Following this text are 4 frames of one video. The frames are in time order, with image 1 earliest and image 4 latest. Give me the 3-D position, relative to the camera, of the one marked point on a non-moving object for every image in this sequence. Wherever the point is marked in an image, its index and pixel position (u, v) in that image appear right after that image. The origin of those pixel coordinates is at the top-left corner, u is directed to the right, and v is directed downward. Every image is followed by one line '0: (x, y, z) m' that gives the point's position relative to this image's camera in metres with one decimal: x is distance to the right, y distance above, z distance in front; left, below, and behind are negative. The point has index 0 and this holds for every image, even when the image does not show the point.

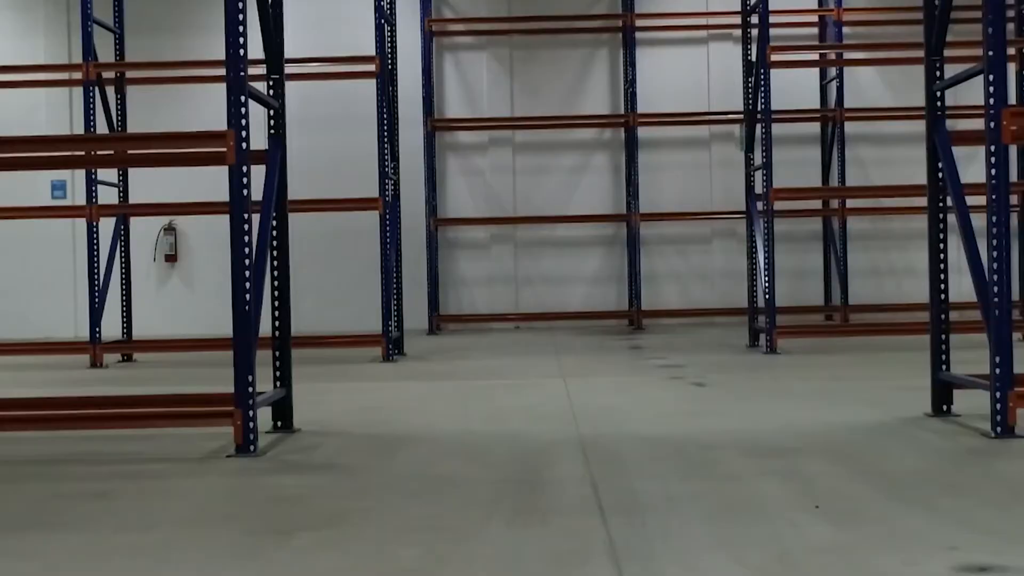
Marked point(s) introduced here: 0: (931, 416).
0: (+0.8, -0.2, +3.0) m
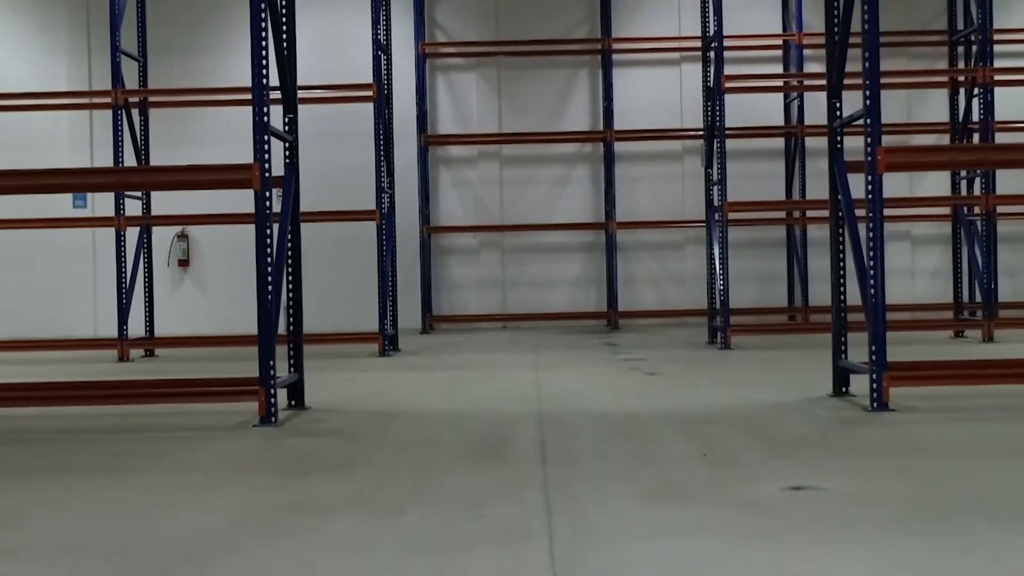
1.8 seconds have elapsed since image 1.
0: (+0.7, -0.2, +3.6) m
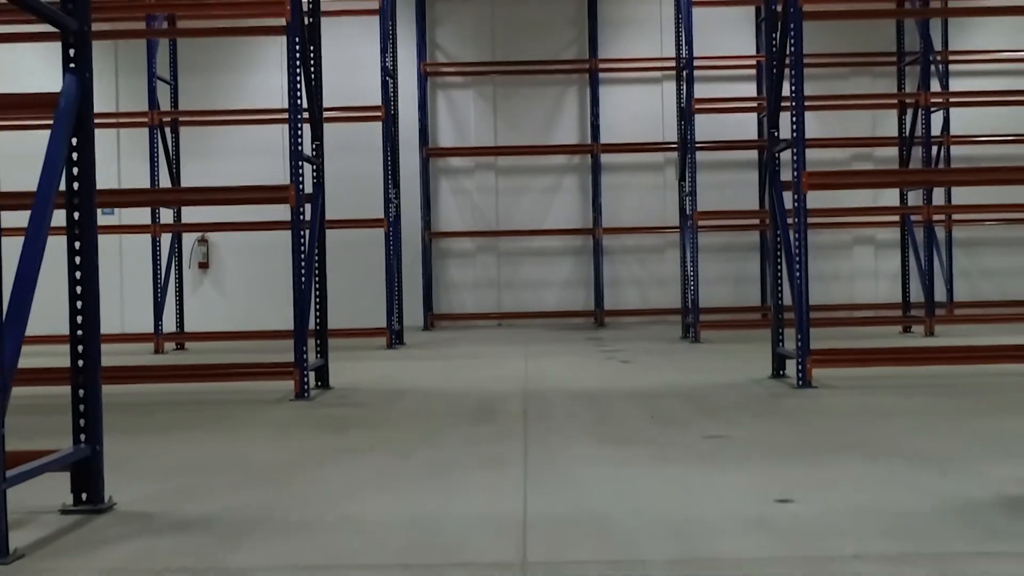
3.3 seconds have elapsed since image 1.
0: (+0.7, -0.2, +4.3) m
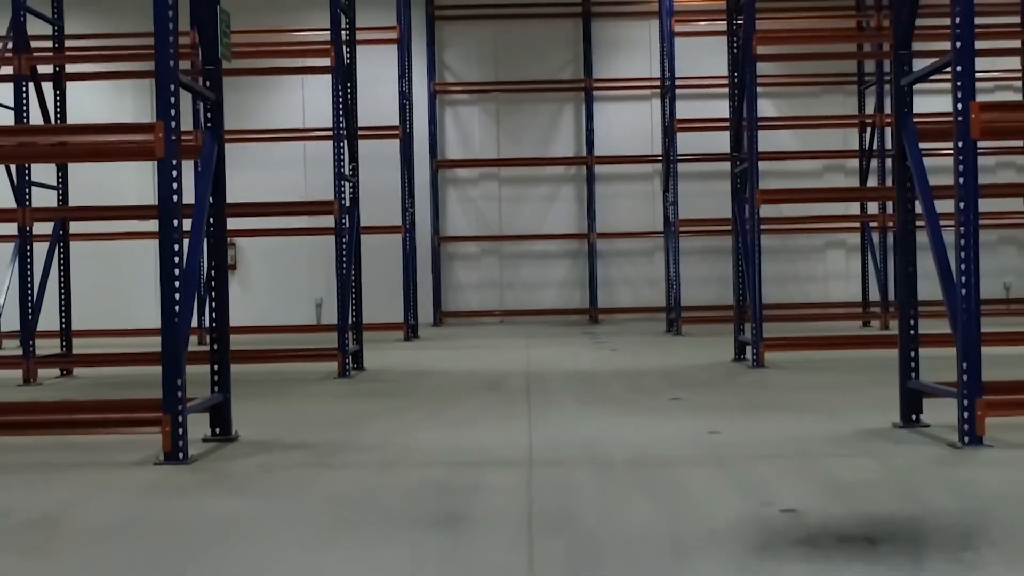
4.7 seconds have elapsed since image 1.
0: (+0.7, -0.2, +5.2) m
